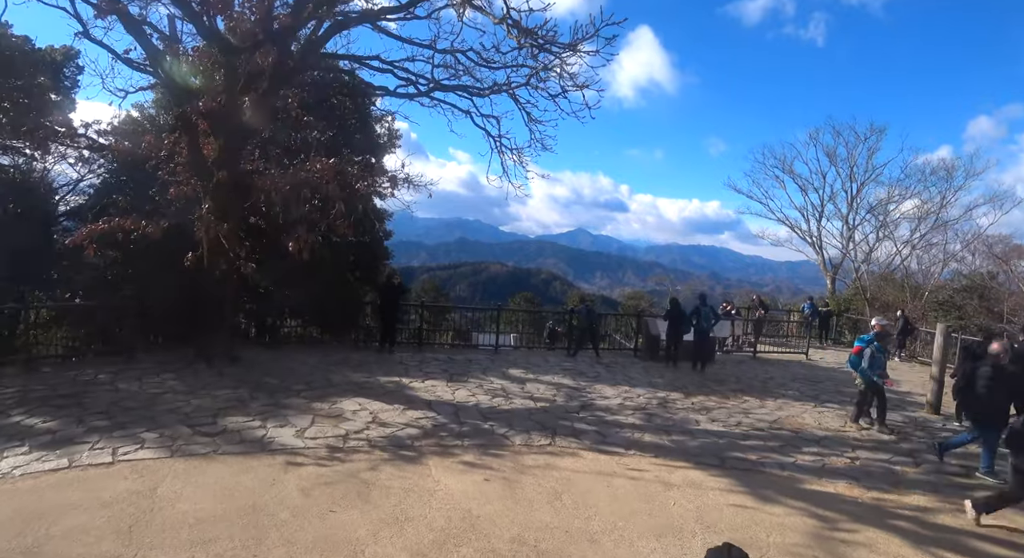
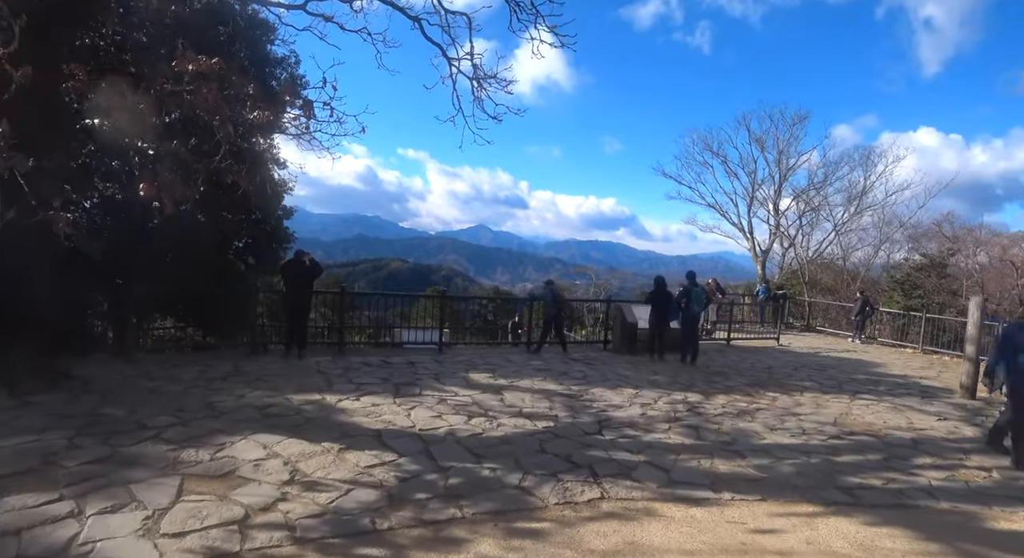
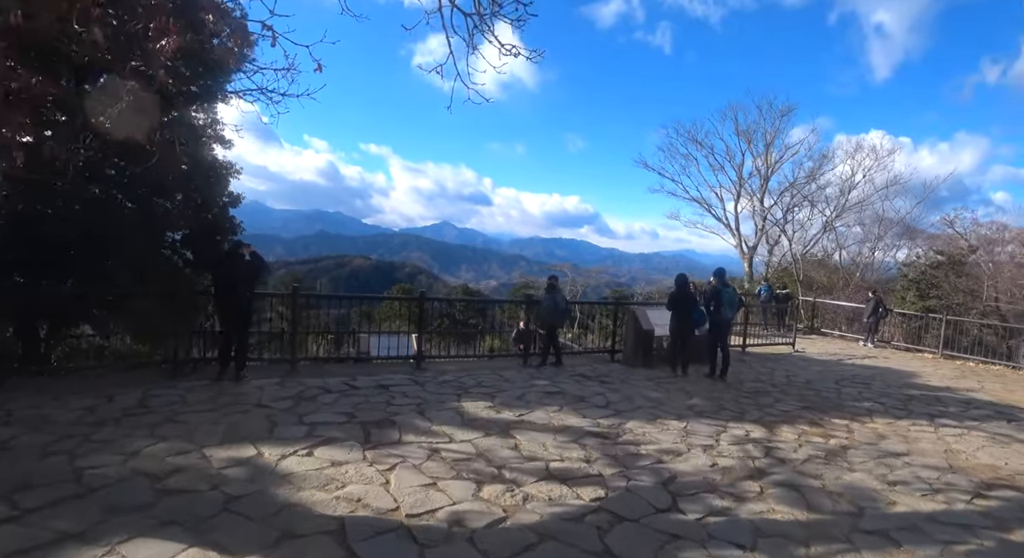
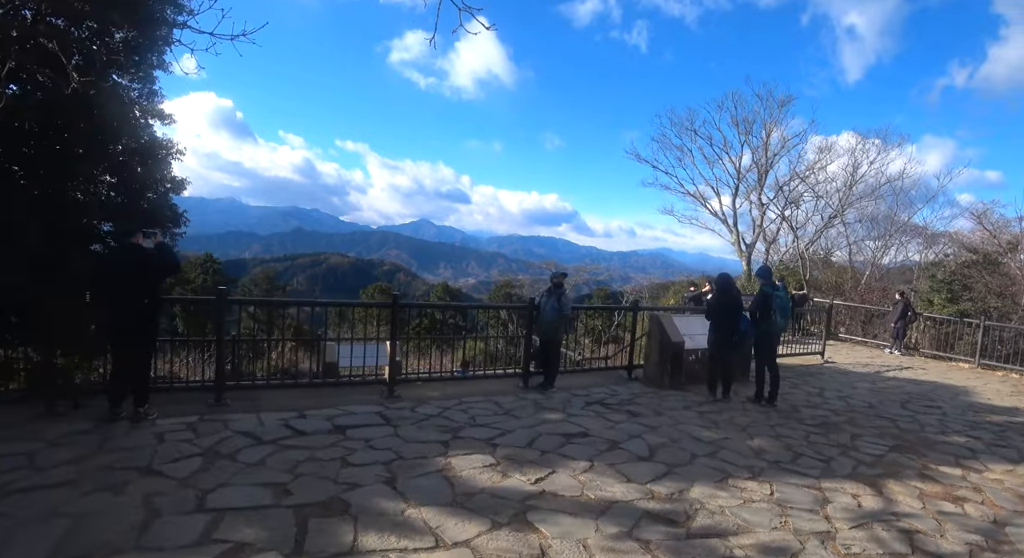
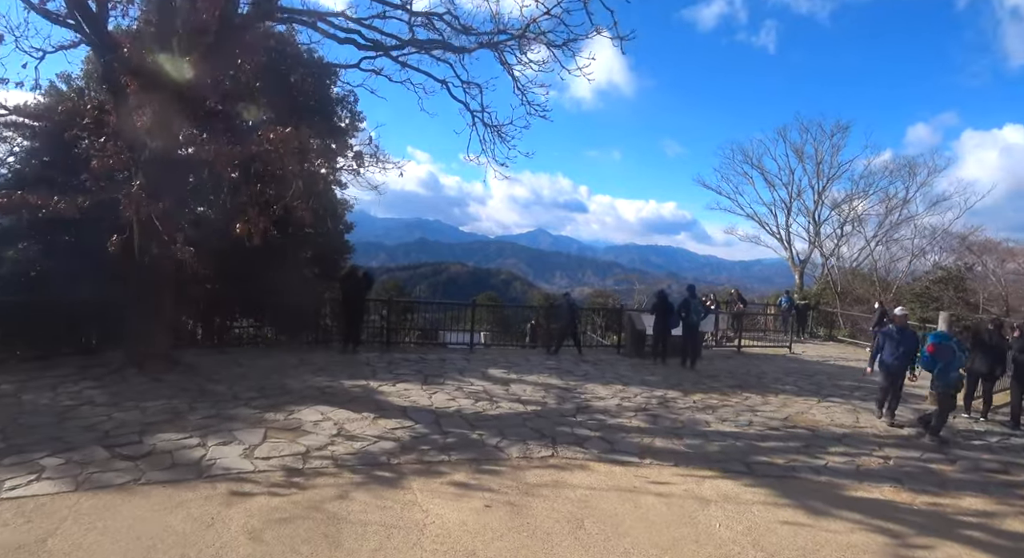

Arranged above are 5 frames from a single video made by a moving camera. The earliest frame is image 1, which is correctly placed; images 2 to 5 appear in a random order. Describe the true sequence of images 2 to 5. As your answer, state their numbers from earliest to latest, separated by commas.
5, 2, 3, 4
